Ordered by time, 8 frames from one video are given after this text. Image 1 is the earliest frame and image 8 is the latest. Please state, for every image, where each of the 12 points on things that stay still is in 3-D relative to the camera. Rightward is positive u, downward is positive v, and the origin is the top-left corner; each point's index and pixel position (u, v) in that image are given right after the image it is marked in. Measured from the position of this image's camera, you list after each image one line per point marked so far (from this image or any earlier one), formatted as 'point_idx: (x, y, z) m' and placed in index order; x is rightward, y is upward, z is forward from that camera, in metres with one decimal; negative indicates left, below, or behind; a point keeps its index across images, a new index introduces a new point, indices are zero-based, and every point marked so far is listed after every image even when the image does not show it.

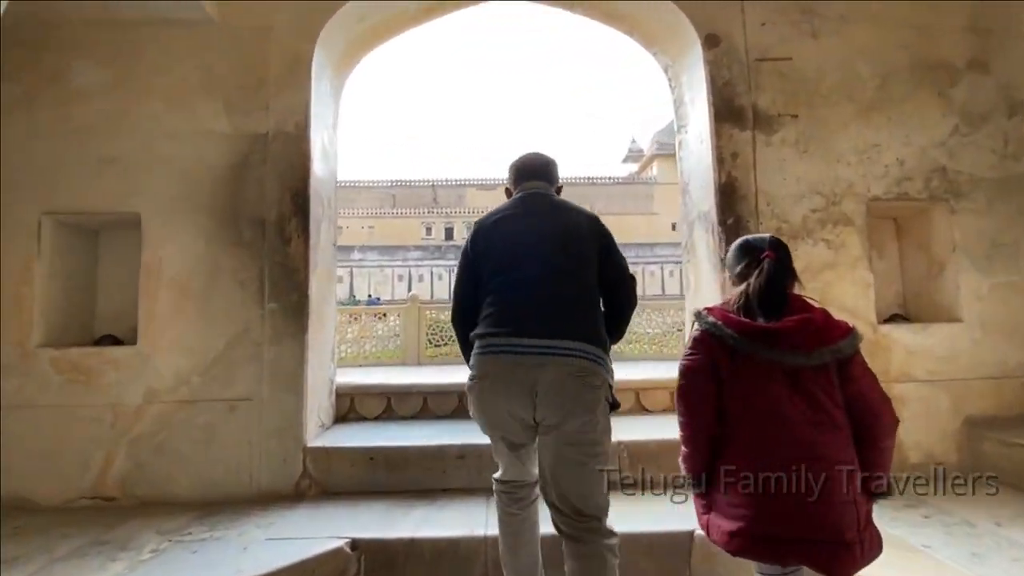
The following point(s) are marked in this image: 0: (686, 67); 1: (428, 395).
0: (+0.7, +0.9, +1.9) m
1: (-0.3, -0.4, +2.0) m
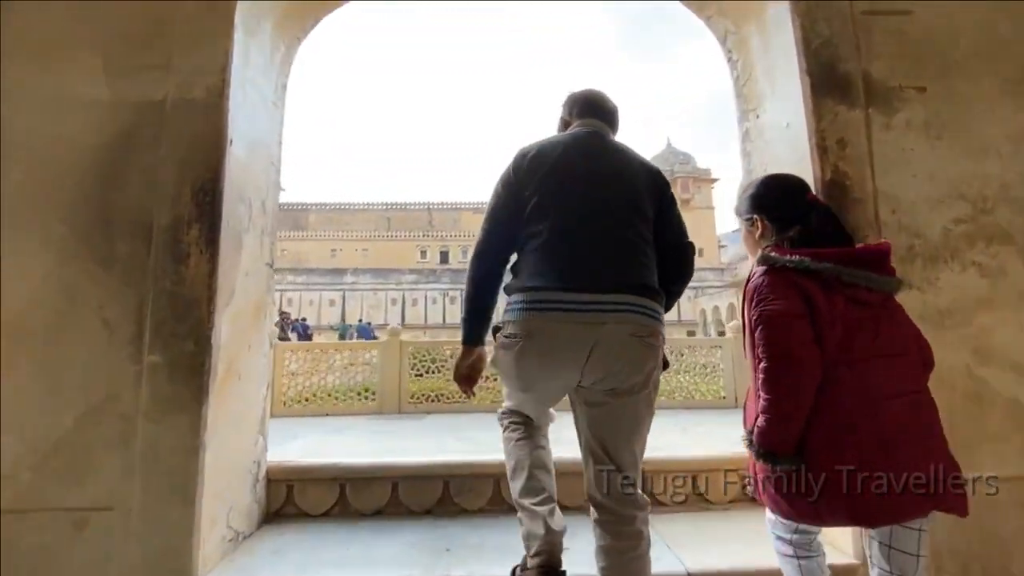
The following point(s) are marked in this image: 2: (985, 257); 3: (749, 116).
0: (+0.7, +0.8, +1.4) m
1: (-0.3, -0.6, +1.4) m
2: (+1.2, +0.1, +1.2) m
3: (+0.7, +0.5, +1.5) m
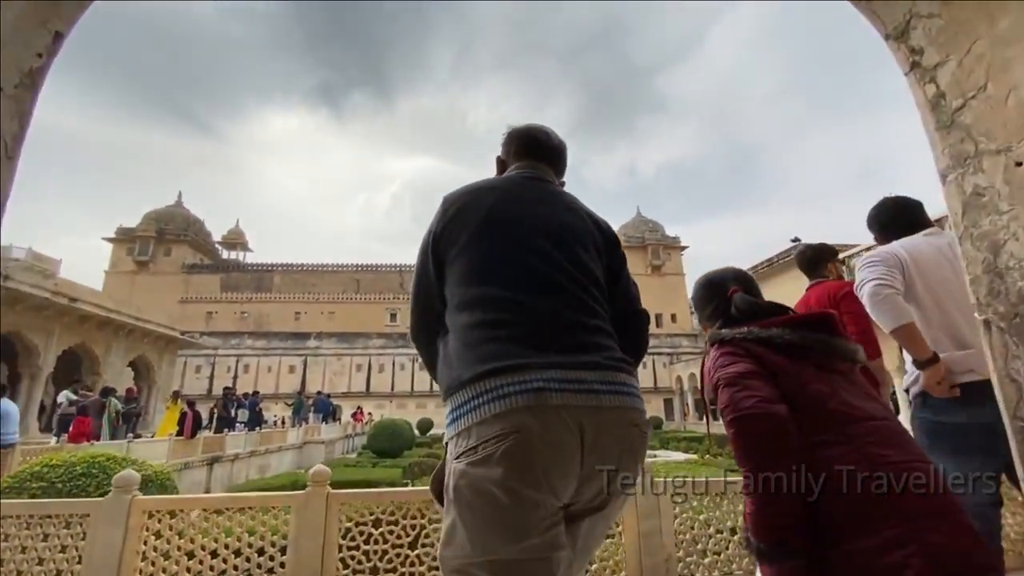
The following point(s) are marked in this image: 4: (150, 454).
0: (+0.8, +0.4, +0.7) m
1: (-0.3, -0.9, +0.5) m
2: (+1.2, -0.2, +0.5) m
3: (+0.8, +0.2, +0.8) m
4: (-5.8, -2.7, +7.8) m
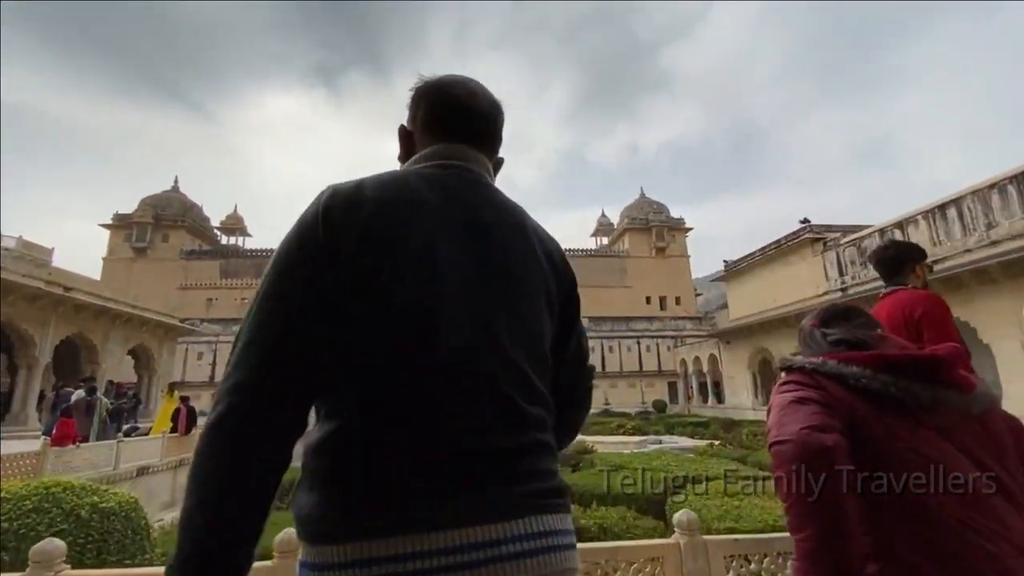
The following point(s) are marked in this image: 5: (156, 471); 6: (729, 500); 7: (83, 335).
0: (+0.8, +0.3, +0.3) m
1: (-0.3, -1.0, +0.1) m
2: (+1.3, -0.3, +0.1) m
3: (+0.8, +0.1, +0.4) m
4: (-5.7, -2.6, +7.5) m
5: (-5.7, -2.9, +7.7) m
6: (+2.8, -2.7, +6.1) m
7: (-13.5, -1.5, +15.1) m
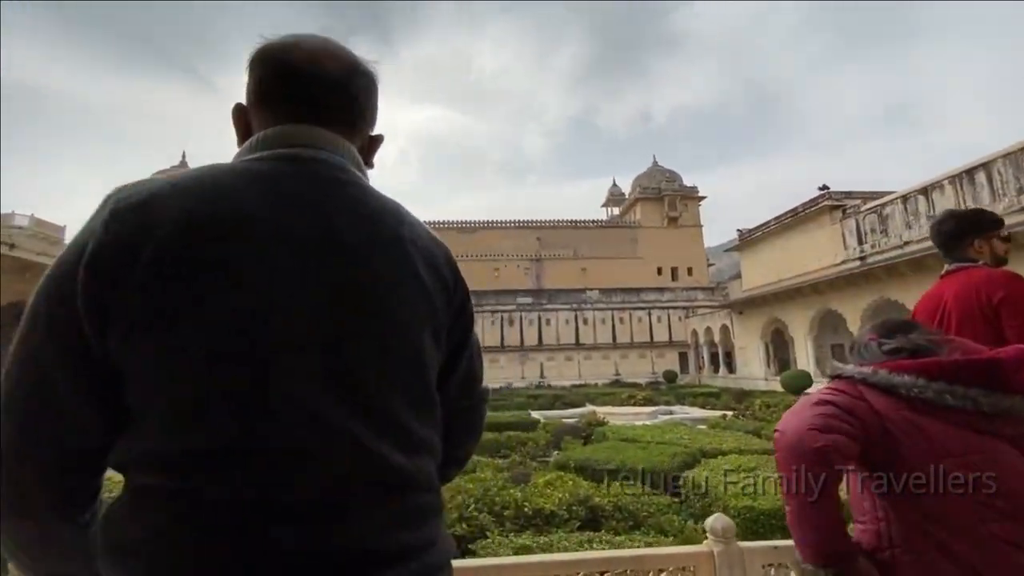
0: (+0.8, +0.3, +0.1) m
1: (-0.2, -1.0, 0.0) m
2: (+1.3, -0.4, -0.1) m
3: (+0.8, +0.1, +0.2) m
4: (-5.5, -2.2, +7.6) m
5: (-5.5, -2.6, +7.8) m
6: (+2.9, -2.4, +6.0) m
7: (-13.1, -0.7, +15.3) m
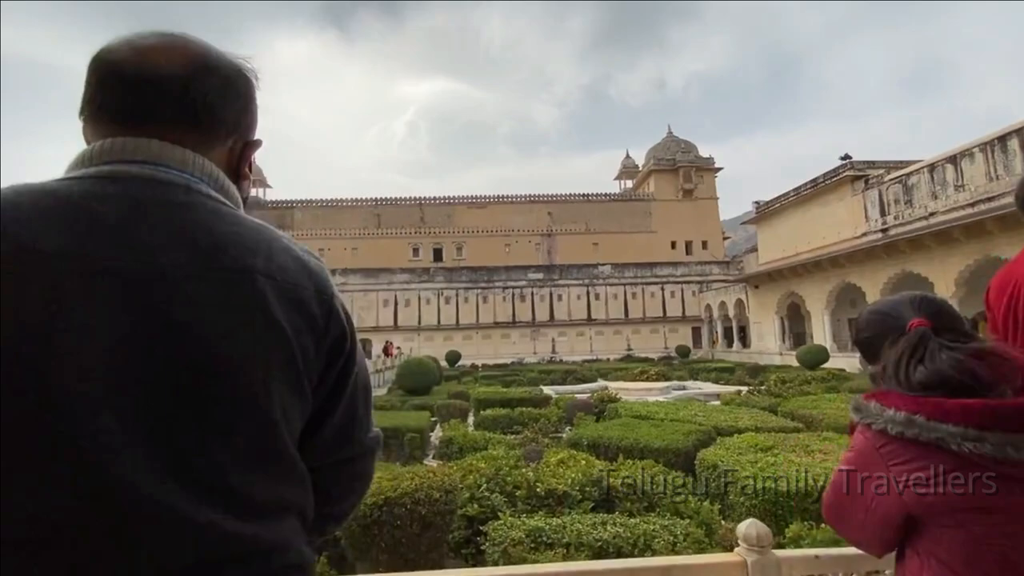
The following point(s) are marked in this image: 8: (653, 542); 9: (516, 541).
0: (+0.8, +0.3, -0.1) m
1: (-0.2, -1.0, -0.1) m
2: (+1.3, -0.4, -0.3) m
3: (+0.8, +0.1, 0.0) m
4: (-5.4, -1.9, +7.7) m
5: (-5.3, -2.2, +7.9) m
6: (+3.1, -2.1, +5.9) m
7: (-12.8, 0.0, +15.5) m
8: (+1.1, -2.0, +3.7) m
9: (0.0, -2.0, +3.8) m
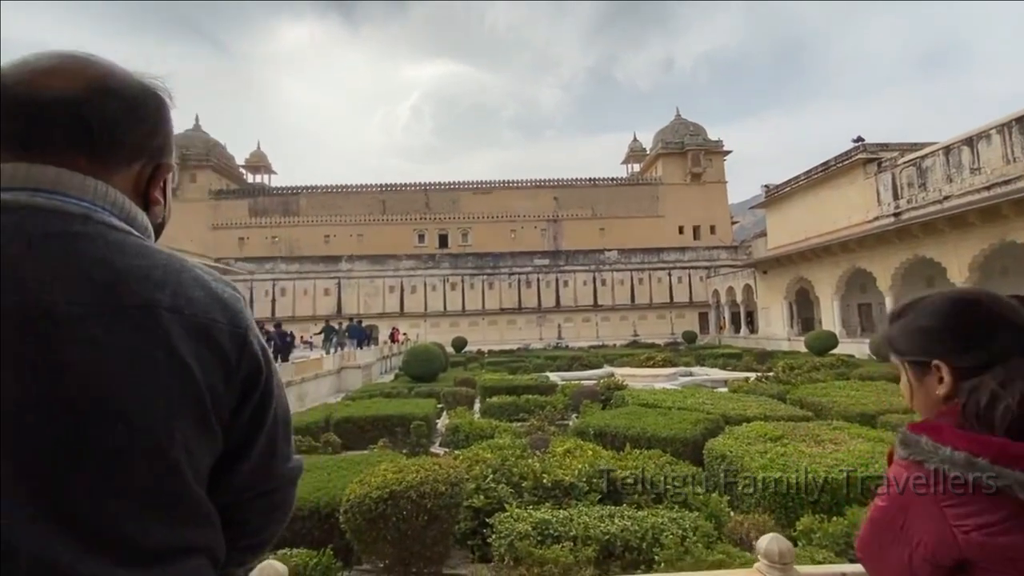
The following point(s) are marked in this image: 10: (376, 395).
0: (+0.8, +0.3, -0.2) m
1: (-0.2, -1.1, -0.2) m
2: (+1.3, -0.4, -0.4) m
3: (+0.8, 0.0, -0.1) m
4: (-5.3, -1.7, +7.7) m
5: (-5.2, -2.0, +7.9) m
6: (+3.1, -1.9, +5.8) m
7: (-12.6, +0.4, +15.5) m
8: (+1.1, -1.9, +3.7) m
9: (+0.1, -1.9, +3.7) m
10: (-3.1, -2.4, +11.0) m
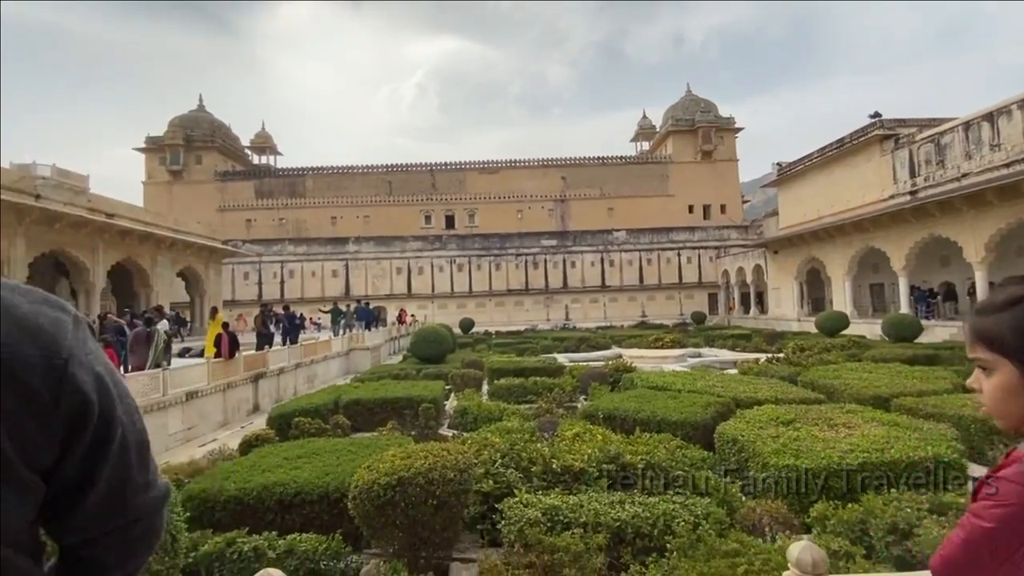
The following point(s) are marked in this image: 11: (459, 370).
0: (+0.8, +0.2, -0.3) m
1: (-0.2, -1.1, -0.2) m
2: (+1.3, -0.5, -0.5) m
3: (+0.8, 0.0, -0.2) m
4: (-5.1, -1.5, +7.7) m
5: (-5.1, -1.8, +8.0) m
6: (+3.2, -1.7, +5.7) m
7: (-12.3, +0.9, +15.6) m
8: (+1.2, -1.8, +3.6) m
9: (+0.2, -1.8, +3.7) m
10: (-2.9, -2.0, +11.0) m
11: (-1.3, -2.0, +11.8) m
